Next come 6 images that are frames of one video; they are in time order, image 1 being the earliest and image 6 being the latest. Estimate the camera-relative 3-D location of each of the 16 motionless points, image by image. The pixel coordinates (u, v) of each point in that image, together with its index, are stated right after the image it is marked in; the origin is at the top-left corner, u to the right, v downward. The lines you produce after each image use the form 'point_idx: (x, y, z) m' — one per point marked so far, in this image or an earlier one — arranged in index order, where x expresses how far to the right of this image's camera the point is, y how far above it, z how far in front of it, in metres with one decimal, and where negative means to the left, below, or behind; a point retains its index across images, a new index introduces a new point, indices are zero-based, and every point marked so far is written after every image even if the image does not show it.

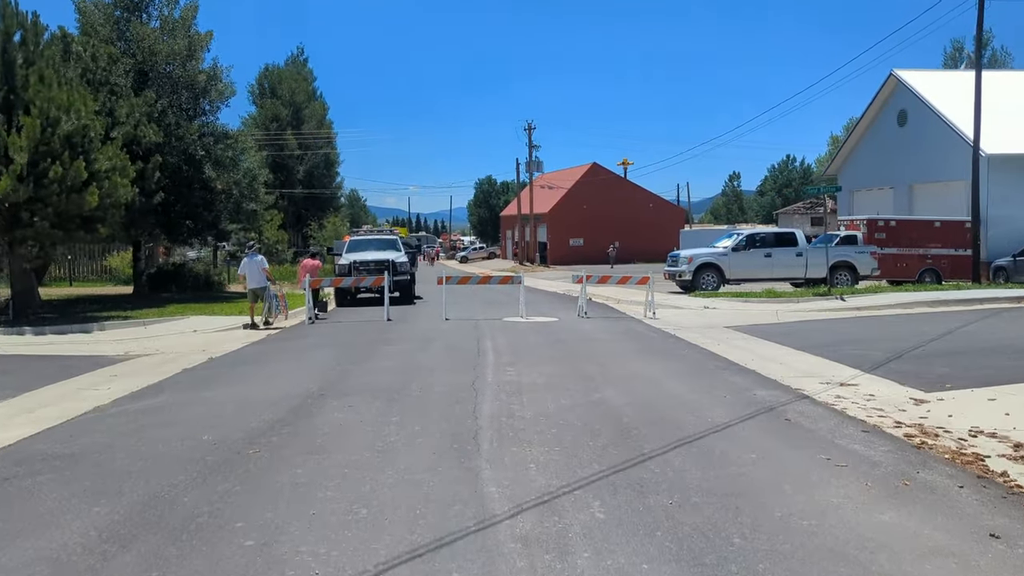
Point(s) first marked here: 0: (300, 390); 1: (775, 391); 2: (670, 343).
0: (-2.2, -1.1, +9.4) m
1: (+2.6, -1.0, +9.2) m
2: (+2.4, -0.8, +13.9) m
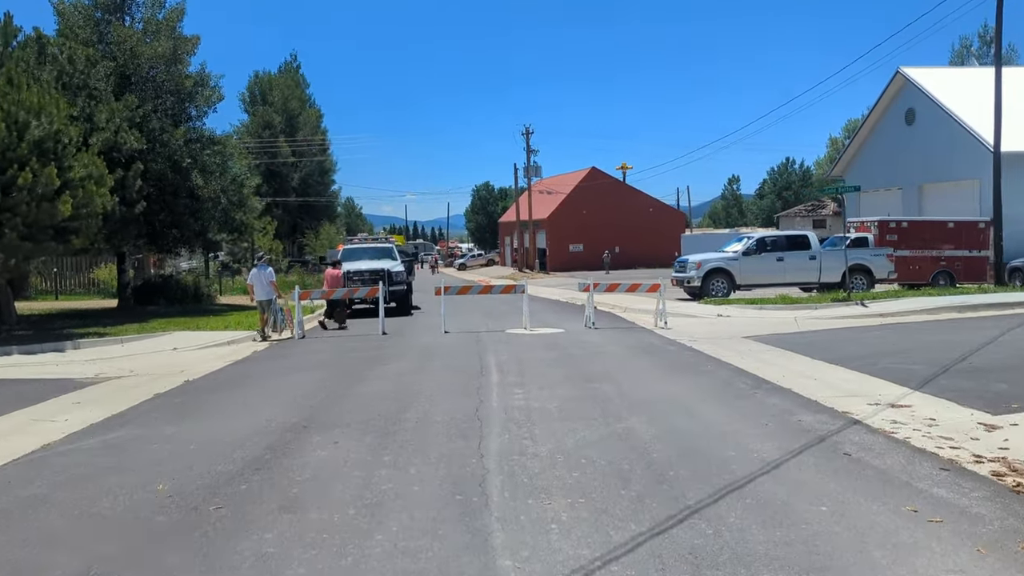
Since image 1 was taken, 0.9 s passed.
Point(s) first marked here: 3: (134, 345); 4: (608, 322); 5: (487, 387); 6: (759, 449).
0: (-2.1, -1.2, +8.3) m
1: (+2.7, -1.1, +8.0) m
2: (+2.5, -1.0, +12.8) m
3: (-6.6, -1.0, +15.9) m
4: (+2.0, -0.7, +19.2) m
5: (-0.3, -1.1, +10.0) m
6: (+1.8, -1.2, +6.7) m
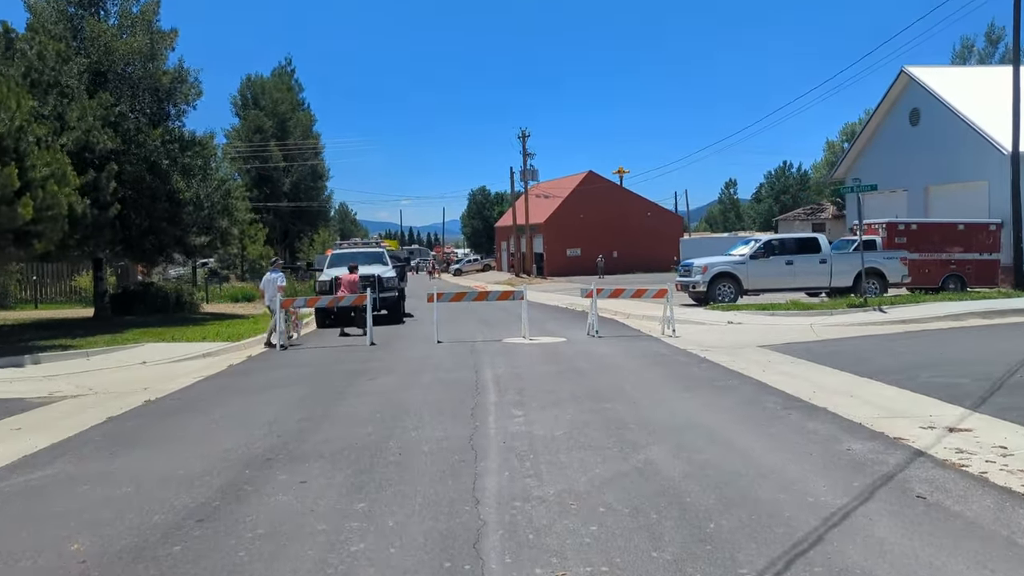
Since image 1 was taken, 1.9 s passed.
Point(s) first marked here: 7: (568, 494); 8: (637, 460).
0: (-2.1, -1.3, +7.1) m
1: (+2.7, -1.2, +6.9) m
2: (+2.4, -1.0, +11.6) m
3: (-6.6, -1.1, +14.7) m
4: (+2.0, -0.8, +18.0) m
5: (-0.3, -1.2, +8.8) m
6: (+1.8, -1.2, +5.5) m
7: (+0.3, -1.2, +5.5) m
8: (+0.9, -1.2, +6.5) m
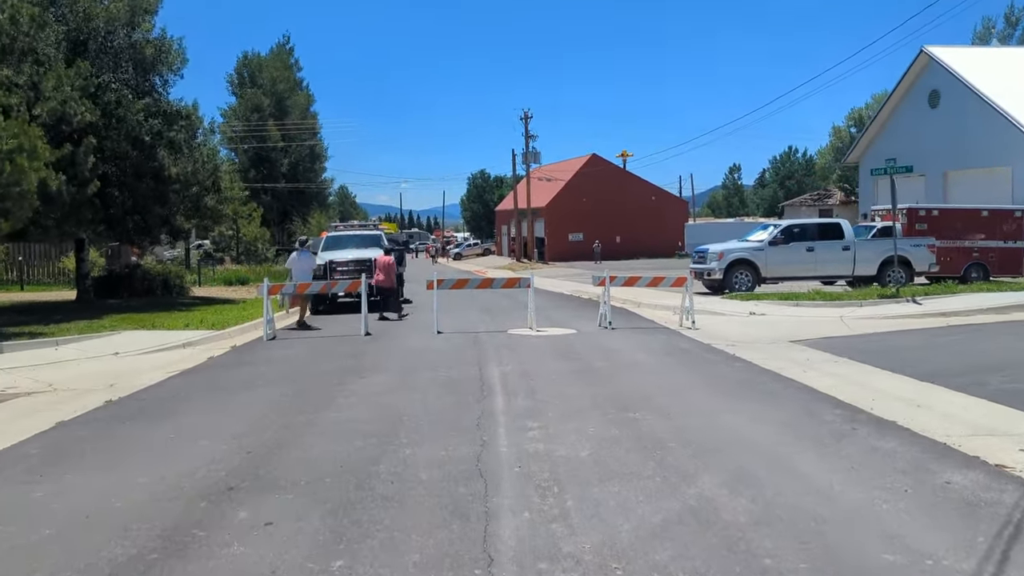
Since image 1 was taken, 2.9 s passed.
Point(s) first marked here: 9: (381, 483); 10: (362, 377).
0: (-2.0, -1.2, +5.8) m
1: (+2.8, -1.1, +5.6) m
2: (+2.6, -0.9, +10.3) m
3: (-6.5, -0.9, +13.4) m
4: (+2.1, -0.6, +16.7) m
5: (-0.2, -1.1, +7.5) m
6: (+1.9, -1.2, +4.2) m
7: (+0.5, -1.2, +4.2) m
8: (+1.0, -1.2, +5.2) m
9: (-0.8, -1.2, +5.6) m
10: (-1.6, -1.0, +10.1) m
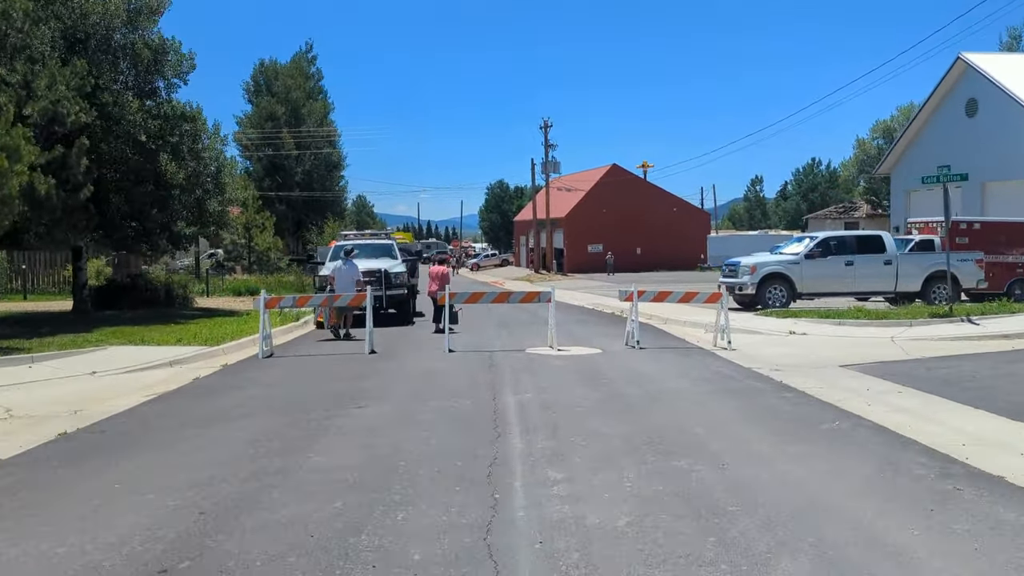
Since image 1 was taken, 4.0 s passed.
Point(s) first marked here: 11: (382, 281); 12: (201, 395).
0: (-1.9, -1.3, +4.5) m
1: (+2.9, -1.3, +4.2) m
2: (+2.7, -1.1, +9.0) m
3: (-6.3, -1.1, +12.2) m
4: (+2.4, -0.9, +15.3) m
5: (0.0, -1.2, +6.2) m
6: (+2.0, -1.3, +2.8) m
7: (+0.5, -1.3, +2.9) m
8: (+1.1, -1.3, +3.8) m
9: (-0.7, -1.3, +4.2) m
10: (-1.5, -1.1, +8.8) m
11: (-2.7, +0.1, +19.5) m
12: (-3.4, -1.2, +9.8) m
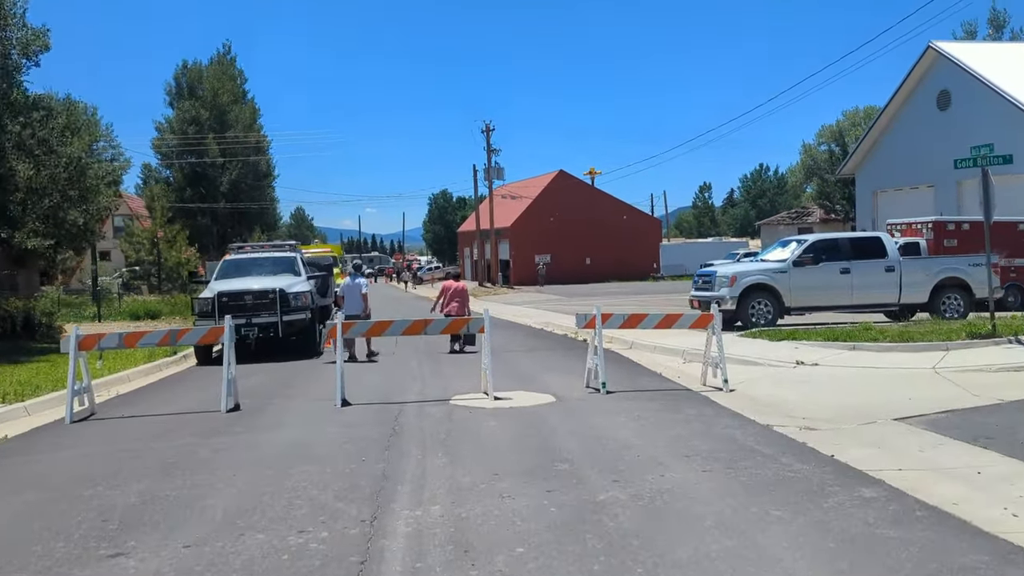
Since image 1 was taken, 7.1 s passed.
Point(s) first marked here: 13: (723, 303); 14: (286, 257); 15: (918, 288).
0: (-2.2, -1.5, +0.5) m
1: (+2.6, -1.4, +0.5) m
2: (+2.1, -1.3, +5.2) m
3: (-7.0, -1.4, +8.0) m
4: (+1.4, -1.1, +11.6) m
5: (-0.5, -1.4, +2.3) m
6: (+1.7, -1.4, -0.9) m
7: (+0.3, -1.4, -0.9) m
8: (+0.8, -1.4, 0.0) m
9: (-1.1, -1.5, +0.3) m
10: (-2.1, -1.4, +4.8) m
11: (-4.0, -0.3, +15.5) m
12: (-4.0, -1.5, +5.8) m
13: (+4.1, -0.3, +18.0) m
14: (-4.4, +0.6, +18.0) m
15: (+8.1, 0.0, +18.2) m
